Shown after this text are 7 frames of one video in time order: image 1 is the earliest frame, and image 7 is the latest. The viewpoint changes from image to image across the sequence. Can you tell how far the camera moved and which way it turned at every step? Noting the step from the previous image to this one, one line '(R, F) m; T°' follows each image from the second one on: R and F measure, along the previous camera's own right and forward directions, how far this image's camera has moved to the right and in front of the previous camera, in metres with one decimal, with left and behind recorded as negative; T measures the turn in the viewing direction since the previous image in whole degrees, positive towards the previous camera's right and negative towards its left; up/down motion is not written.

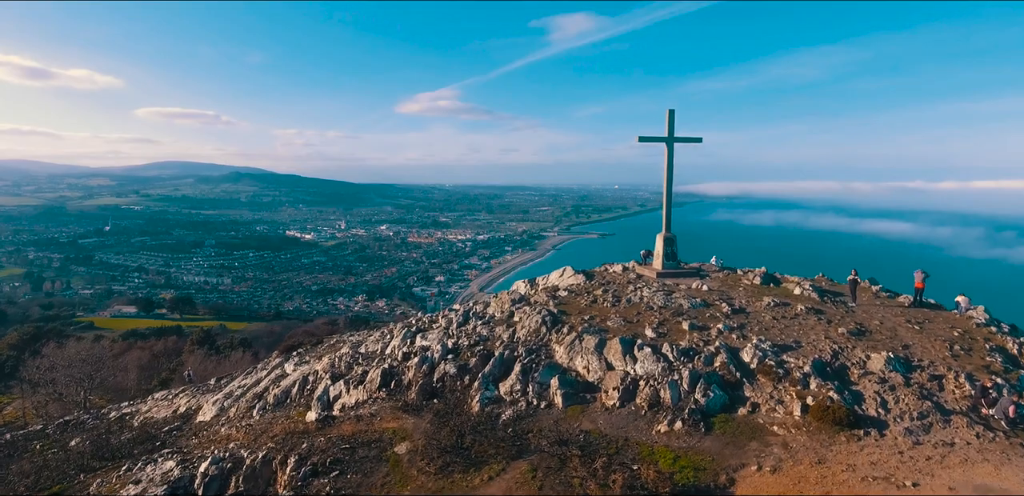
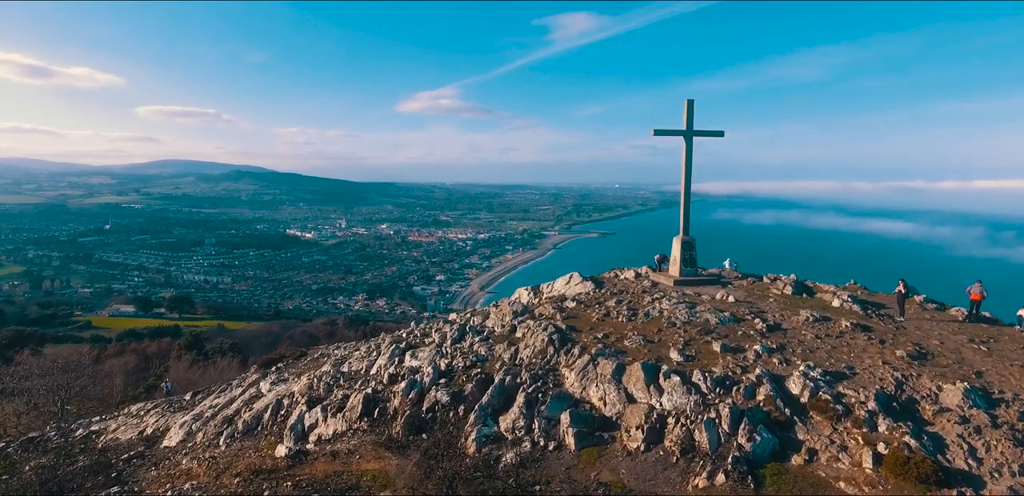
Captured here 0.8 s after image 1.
(0.0, +0.5) m; 0°
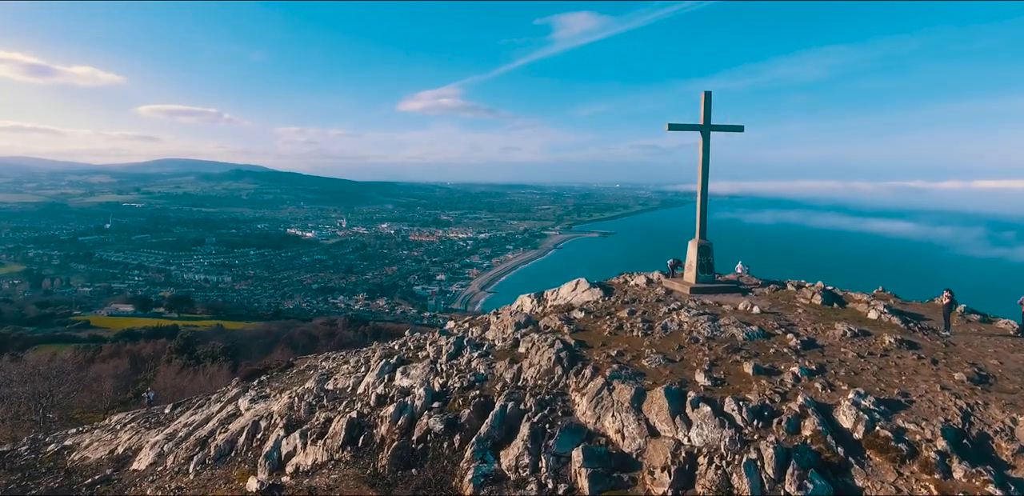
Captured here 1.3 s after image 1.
(0.0, +0.3) m; 0°
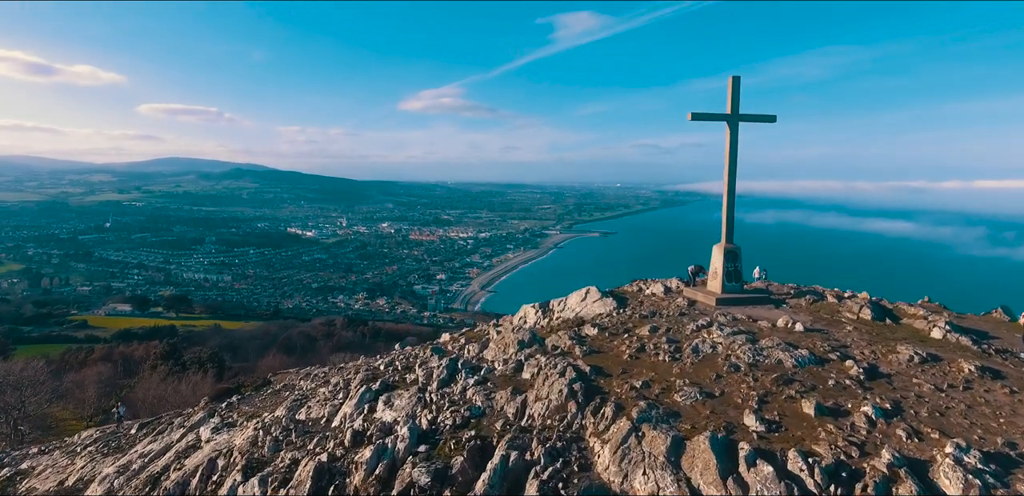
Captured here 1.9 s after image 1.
(0.0, +0.5) m; 0°
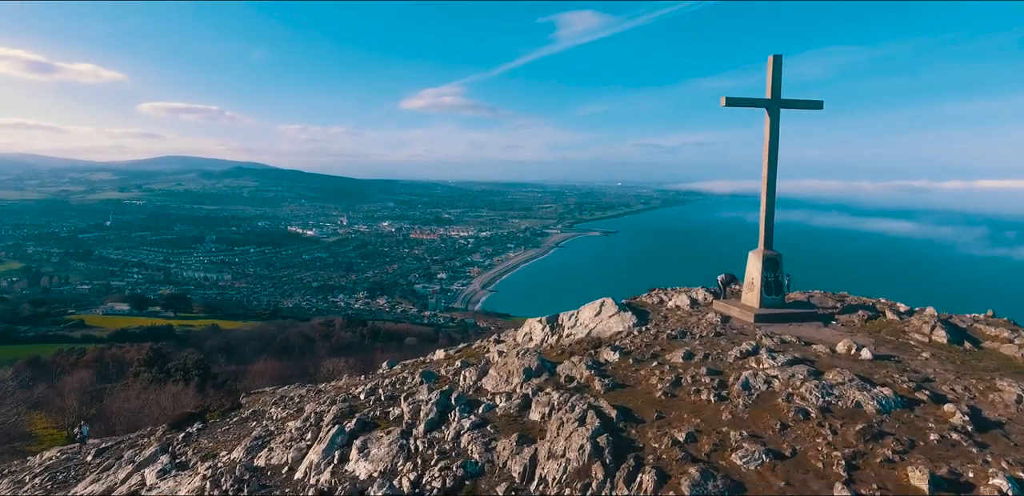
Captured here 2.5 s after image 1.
(0.0, +0.5) m; 0°
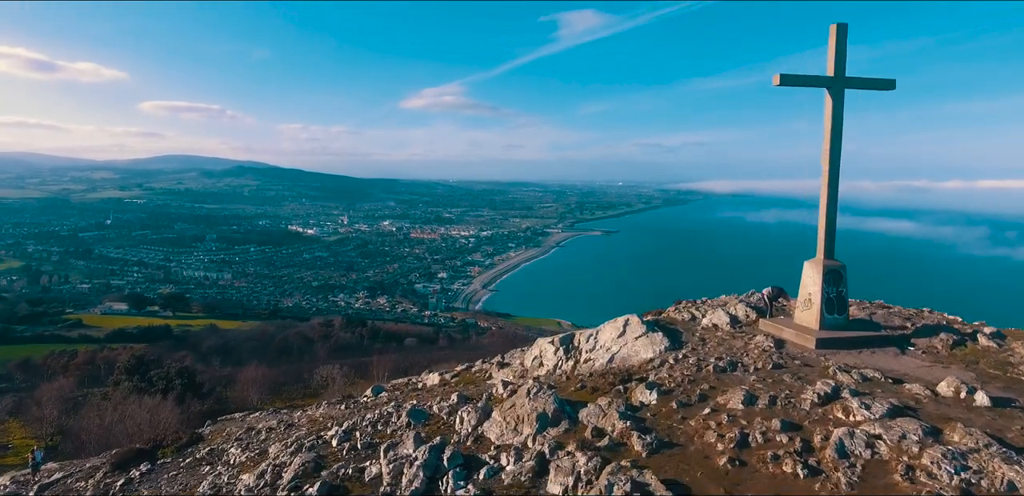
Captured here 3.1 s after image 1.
(0.0, +0.5) m; 0°
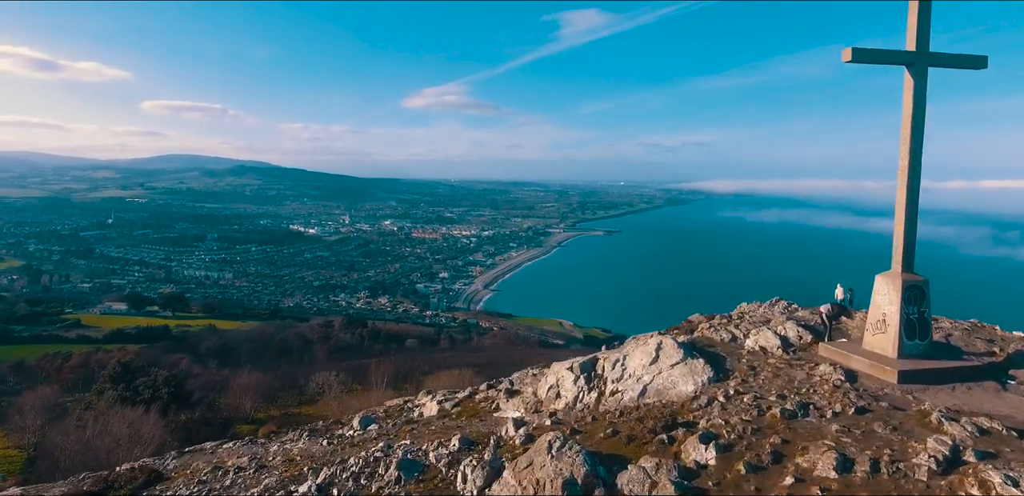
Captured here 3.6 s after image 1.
(0.0, +0.4) m; 0°
